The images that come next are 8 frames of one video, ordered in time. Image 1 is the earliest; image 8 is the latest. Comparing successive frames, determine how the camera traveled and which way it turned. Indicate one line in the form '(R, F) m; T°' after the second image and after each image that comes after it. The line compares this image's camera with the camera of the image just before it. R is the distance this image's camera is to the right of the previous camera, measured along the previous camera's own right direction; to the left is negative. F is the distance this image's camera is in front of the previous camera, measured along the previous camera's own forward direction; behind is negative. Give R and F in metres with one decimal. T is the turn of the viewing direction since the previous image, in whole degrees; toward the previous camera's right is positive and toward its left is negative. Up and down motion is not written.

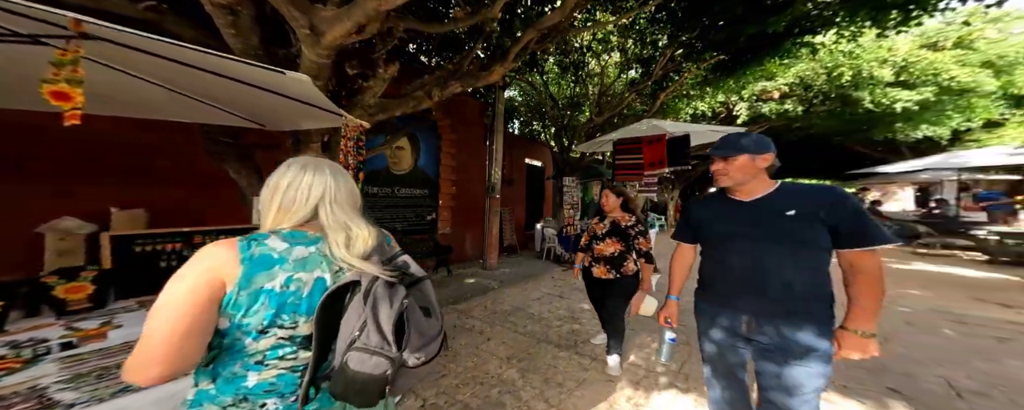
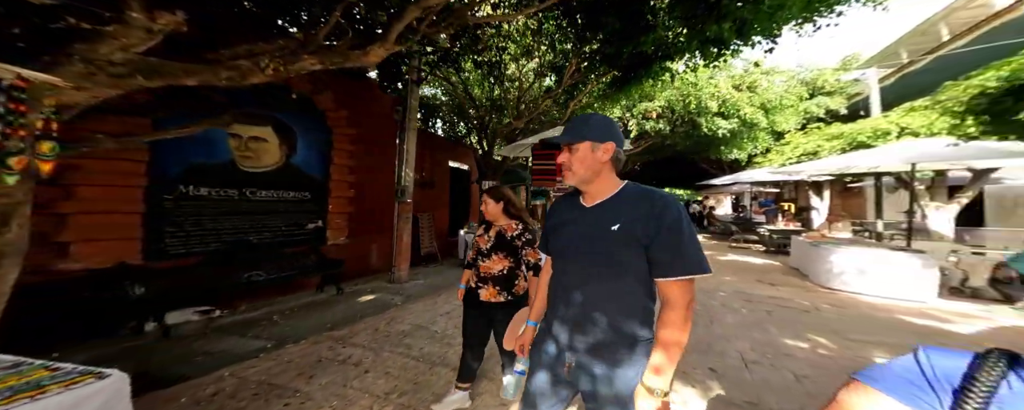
(+0.3, +0.2) m; +14°
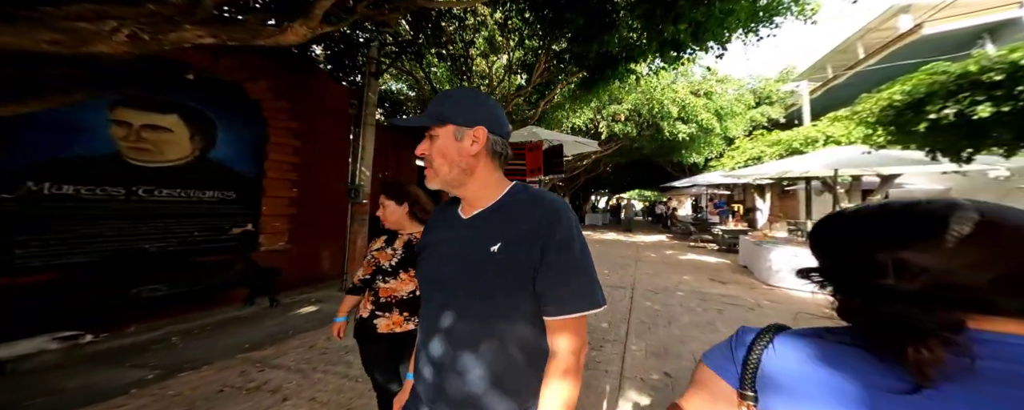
(+0.2, +0.2) m; +6°
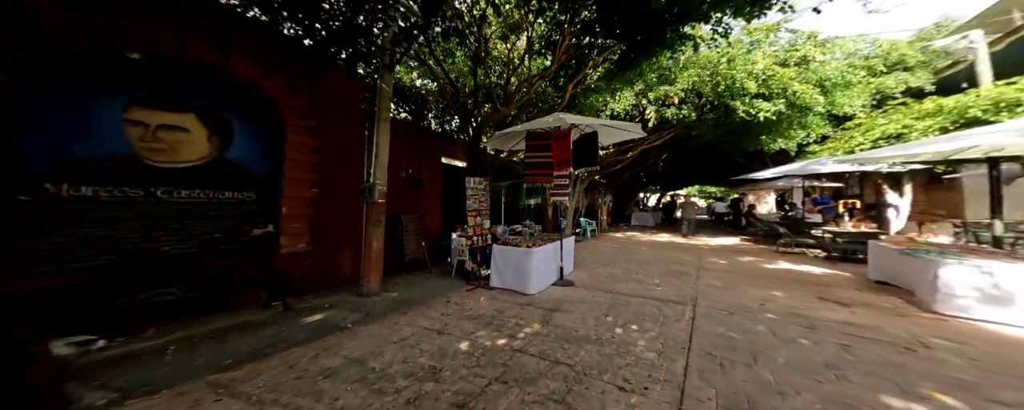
(+0.4, +0.7) m; -11°
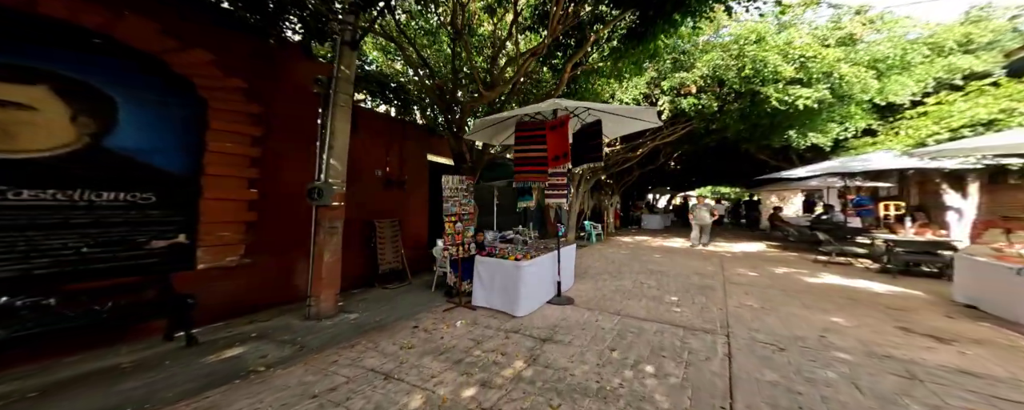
(+0.3, +0.9) m; -2°
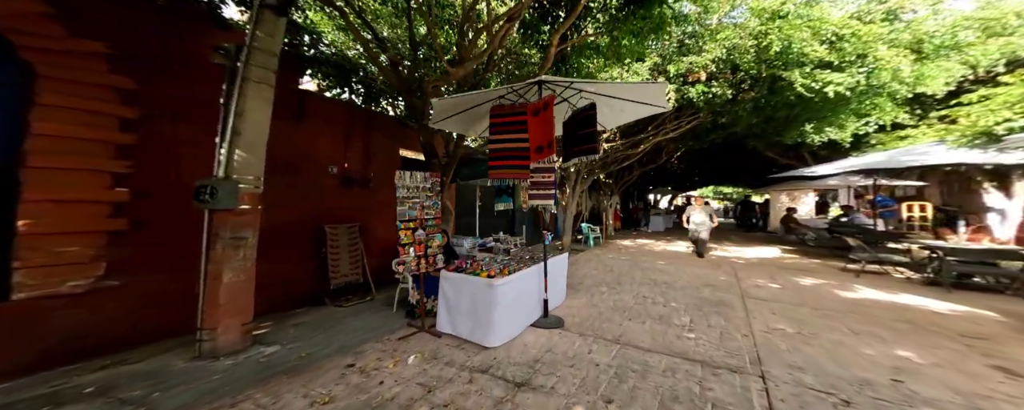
(+0.3, +0.8) m; 0°
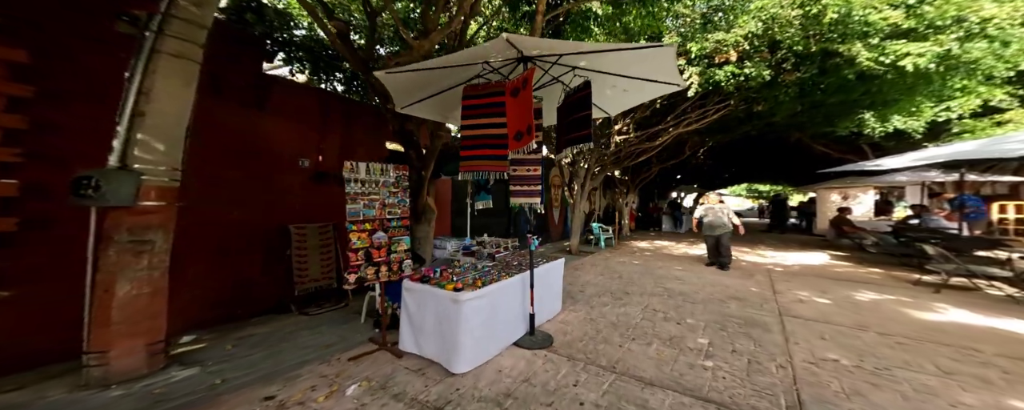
(+0.5, +0.6) m; -4°
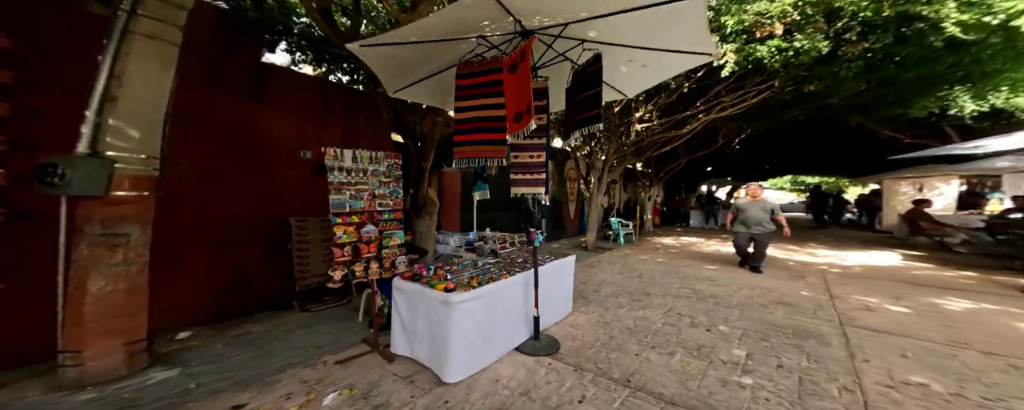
(+0.2, +0.3) m; -4°
